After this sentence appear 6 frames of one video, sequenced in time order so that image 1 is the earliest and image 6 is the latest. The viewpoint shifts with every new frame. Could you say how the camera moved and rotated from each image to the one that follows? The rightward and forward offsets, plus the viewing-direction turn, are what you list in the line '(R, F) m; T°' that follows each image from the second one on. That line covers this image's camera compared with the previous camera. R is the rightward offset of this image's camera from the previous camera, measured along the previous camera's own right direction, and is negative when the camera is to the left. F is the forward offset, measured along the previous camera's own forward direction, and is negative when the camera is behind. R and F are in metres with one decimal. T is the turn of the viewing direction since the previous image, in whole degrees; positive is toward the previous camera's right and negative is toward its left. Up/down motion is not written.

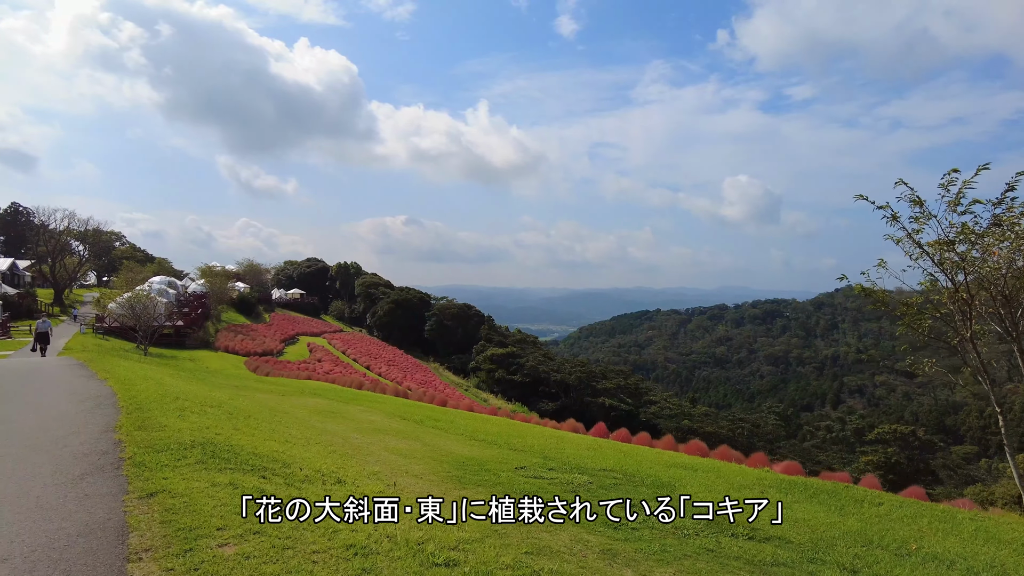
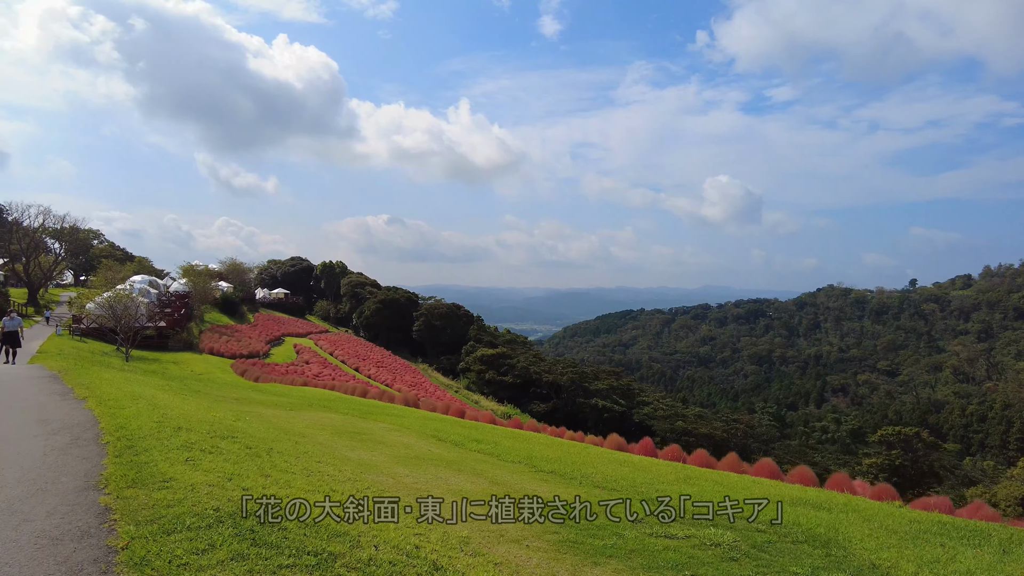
(-0.7, +0.8) m; +2°
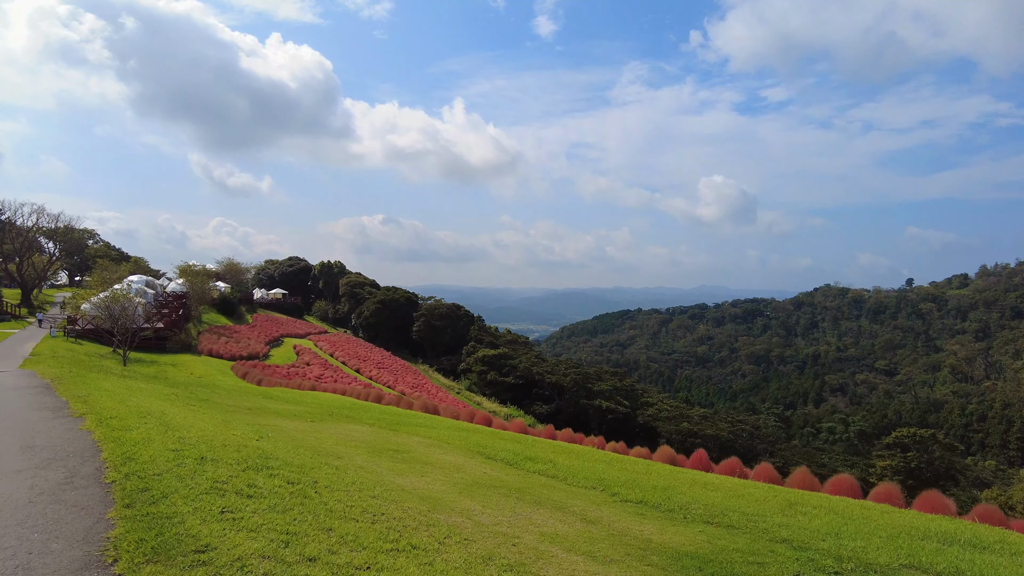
(-0.5, +0.6) m; 0°
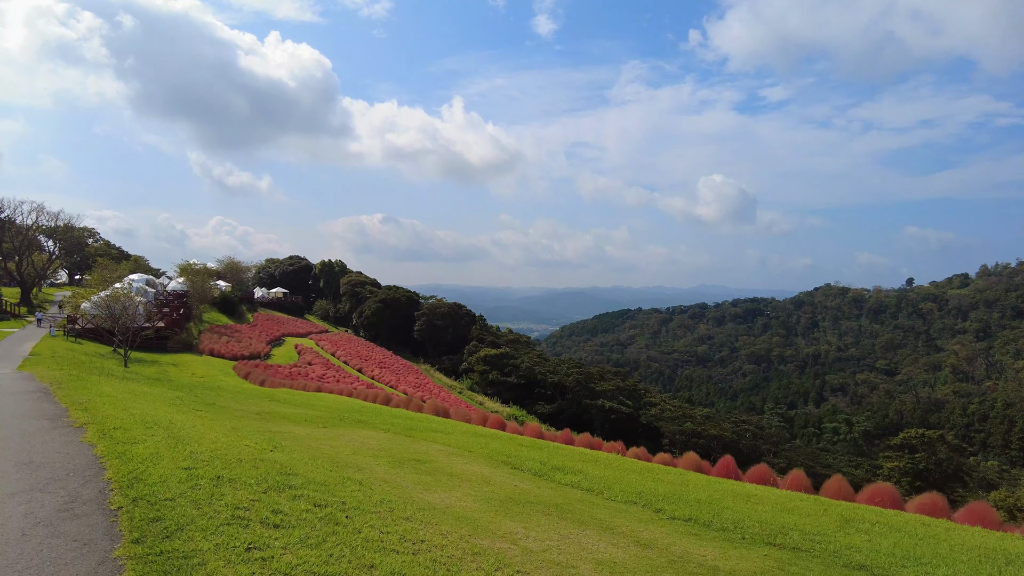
(-0.2, +0.3) m; 0°
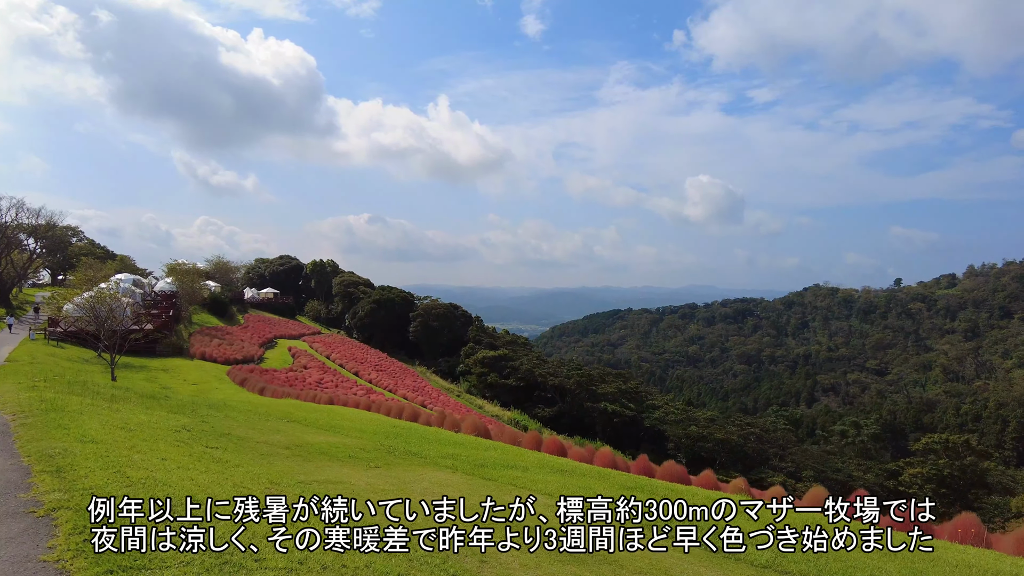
(-0.9, +1.2) m; +1°
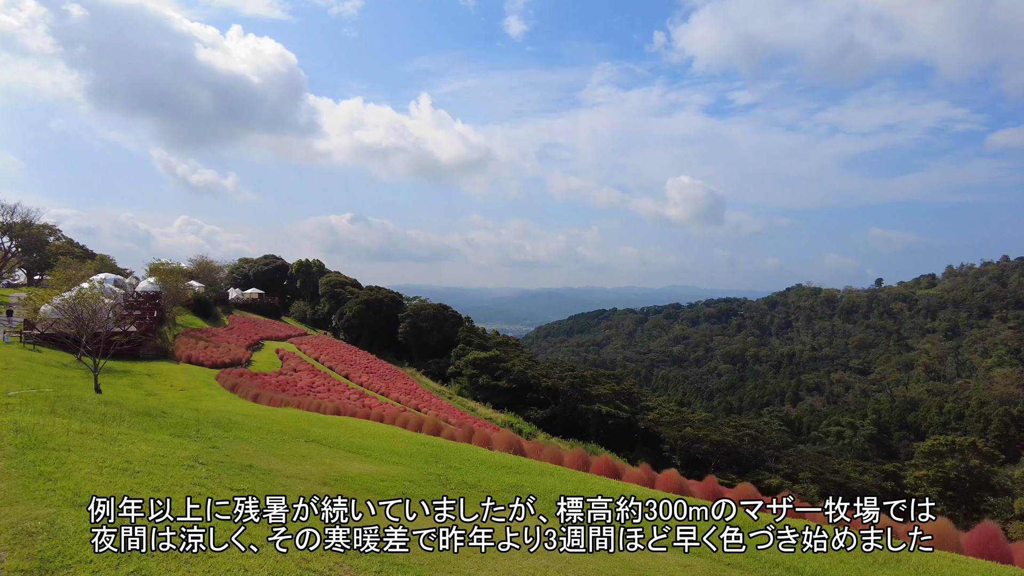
(-0.7, +0.7) m; +2°
